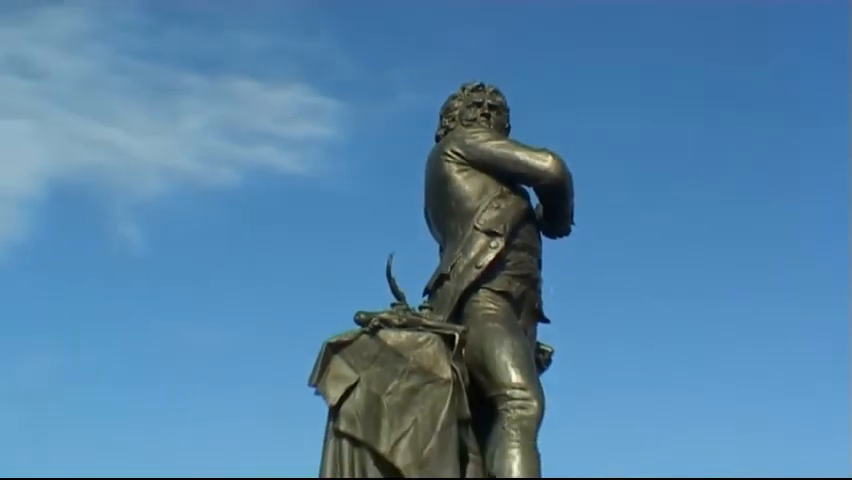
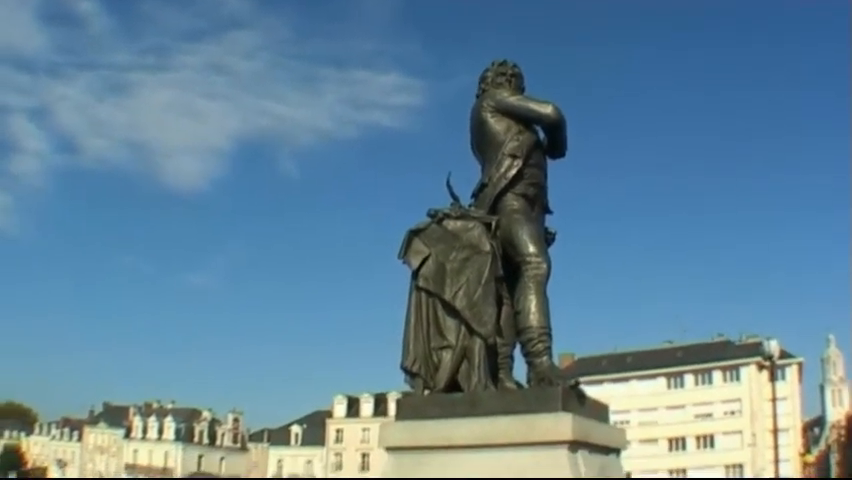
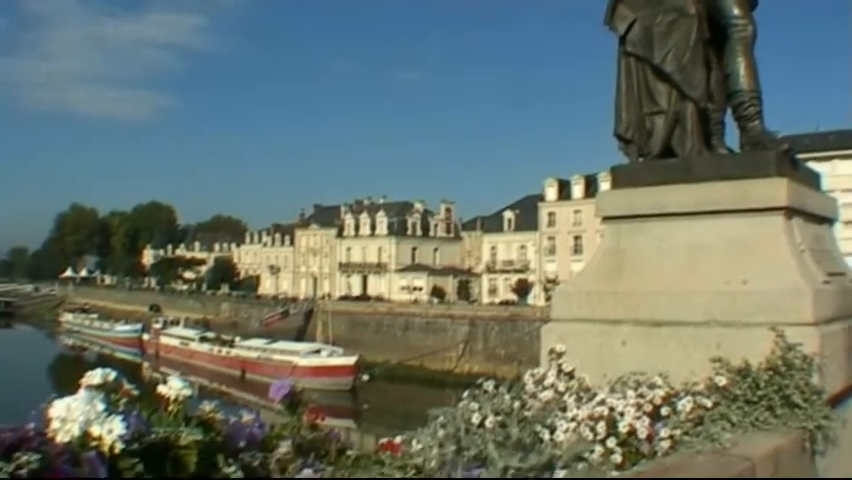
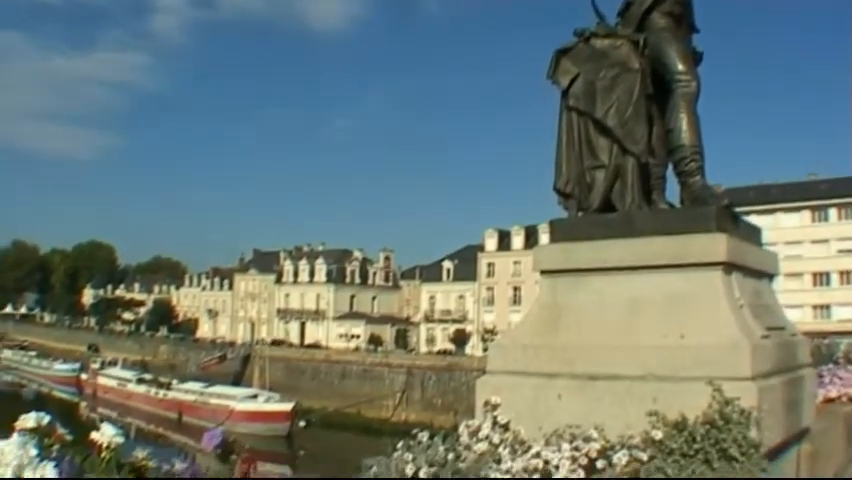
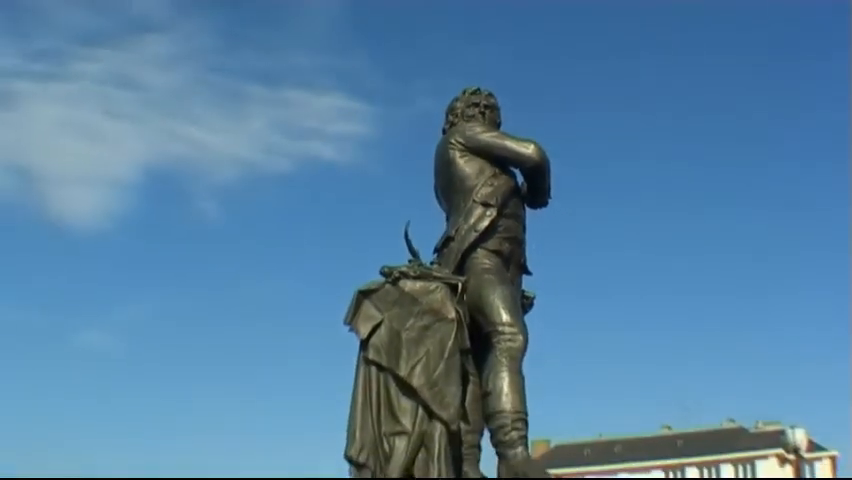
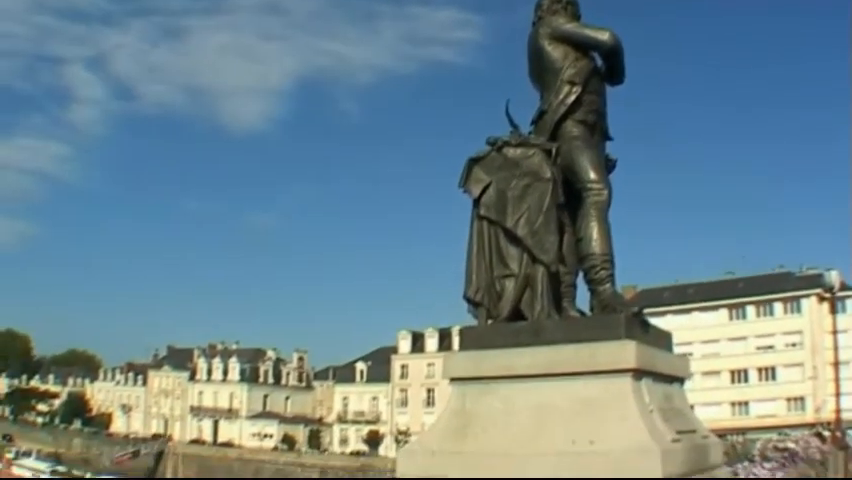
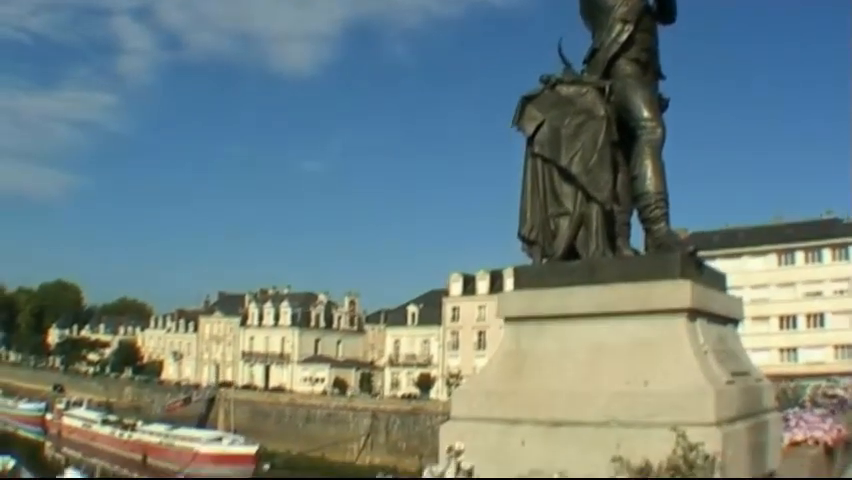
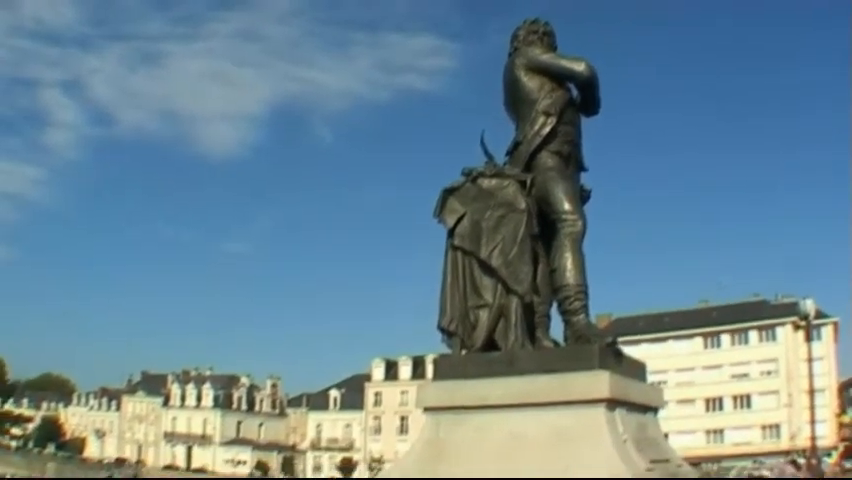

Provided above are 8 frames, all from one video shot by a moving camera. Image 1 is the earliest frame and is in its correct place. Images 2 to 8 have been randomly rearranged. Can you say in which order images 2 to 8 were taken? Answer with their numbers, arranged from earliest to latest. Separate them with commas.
5, 2, 8, 6, 7, 4, 3
